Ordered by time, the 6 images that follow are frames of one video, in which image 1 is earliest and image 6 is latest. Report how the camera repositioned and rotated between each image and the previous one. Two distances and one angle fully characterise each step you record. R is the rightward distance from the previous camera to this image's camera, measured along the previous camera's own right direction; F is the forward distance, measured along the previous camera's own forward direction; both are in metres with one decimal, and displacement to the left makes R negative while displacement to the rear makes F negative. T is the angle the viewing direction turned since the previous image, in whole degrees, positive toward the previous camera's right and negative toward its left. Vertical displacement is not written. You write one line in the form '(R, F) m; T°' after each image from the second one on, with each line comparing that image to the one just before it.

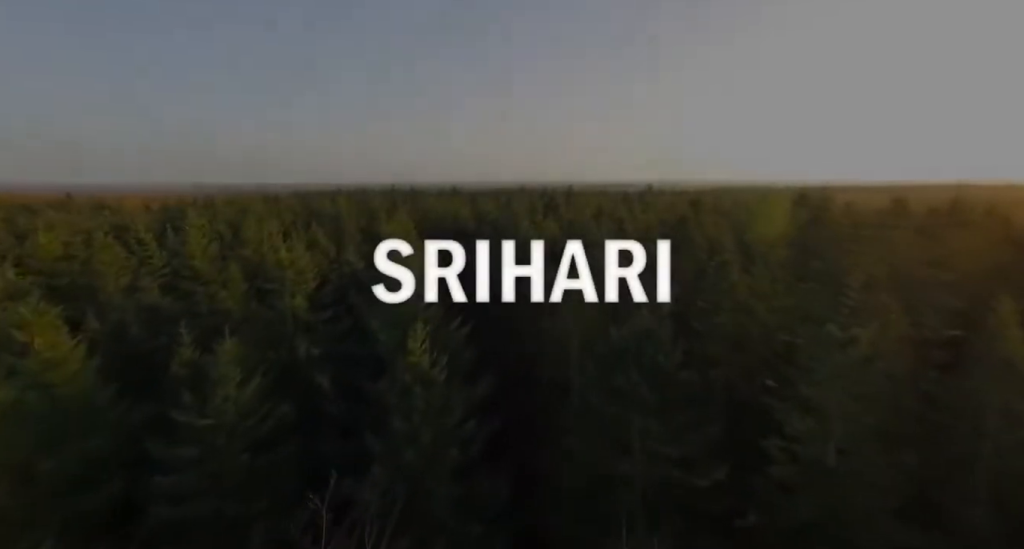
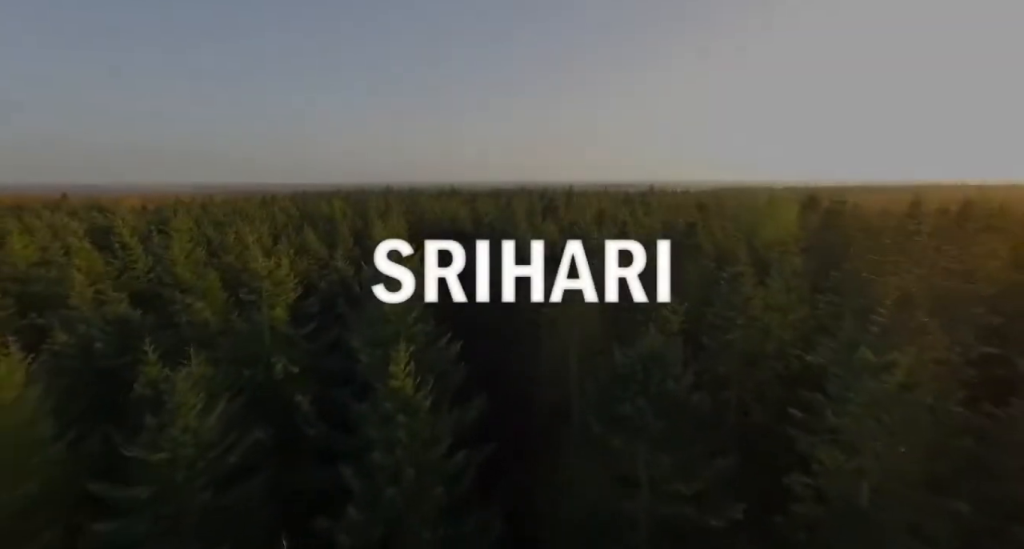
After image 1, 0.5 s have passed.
(+0.2, +1.2) m; 0°
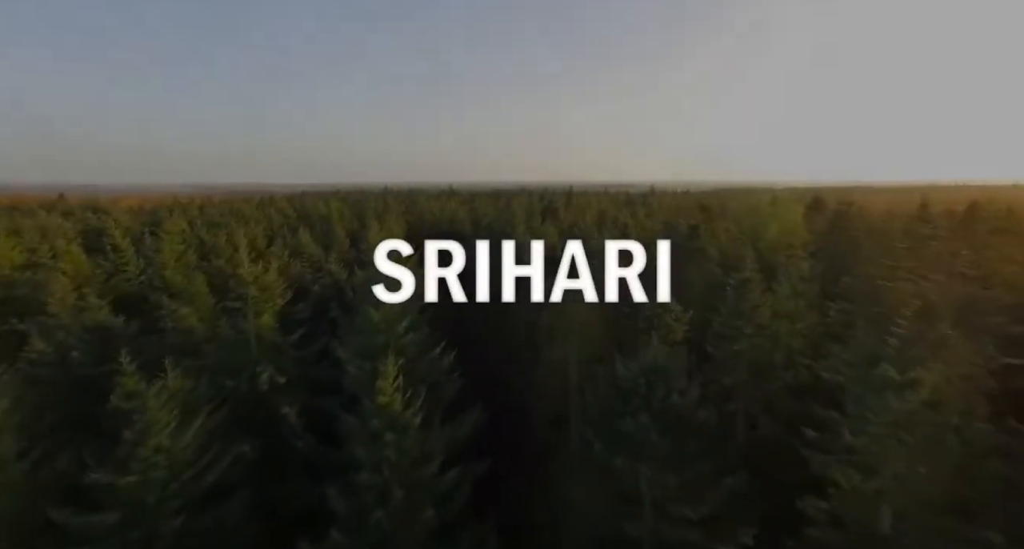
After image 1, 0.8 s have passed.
(+0.1, +0.6) m; 0°
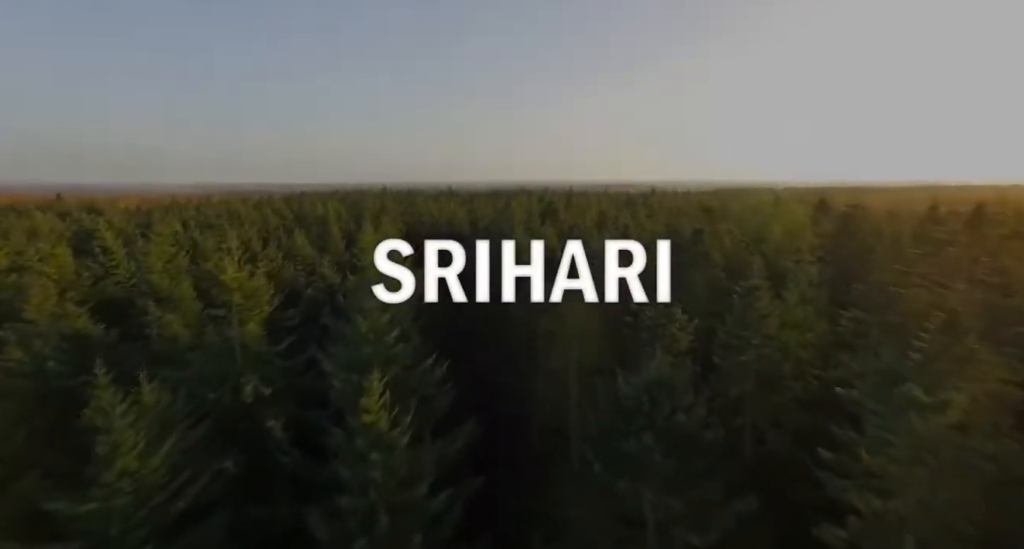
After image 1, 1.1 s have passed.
(+0.1, +0.6) m; 0°
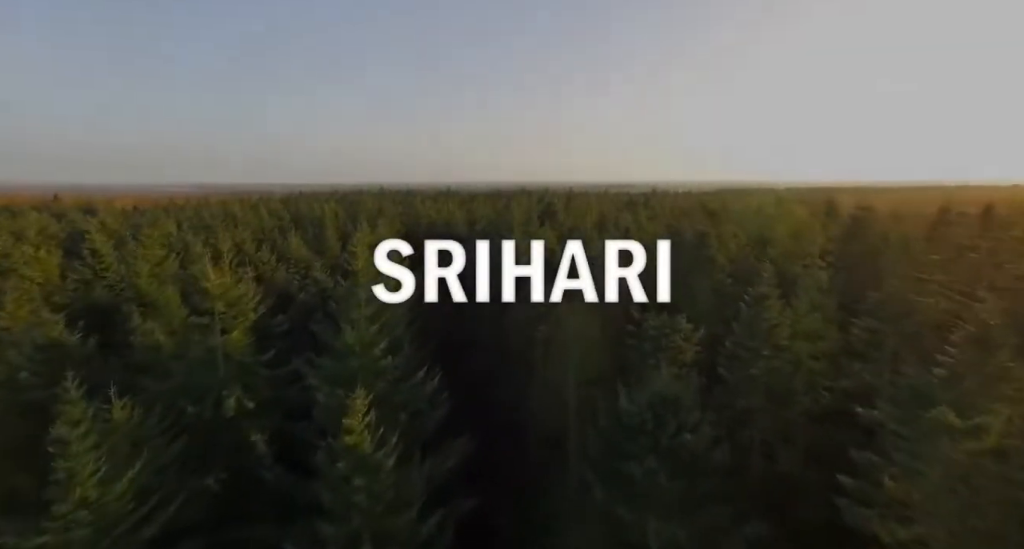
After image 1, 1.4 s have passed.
(+0.1, +0.7) m; 0°
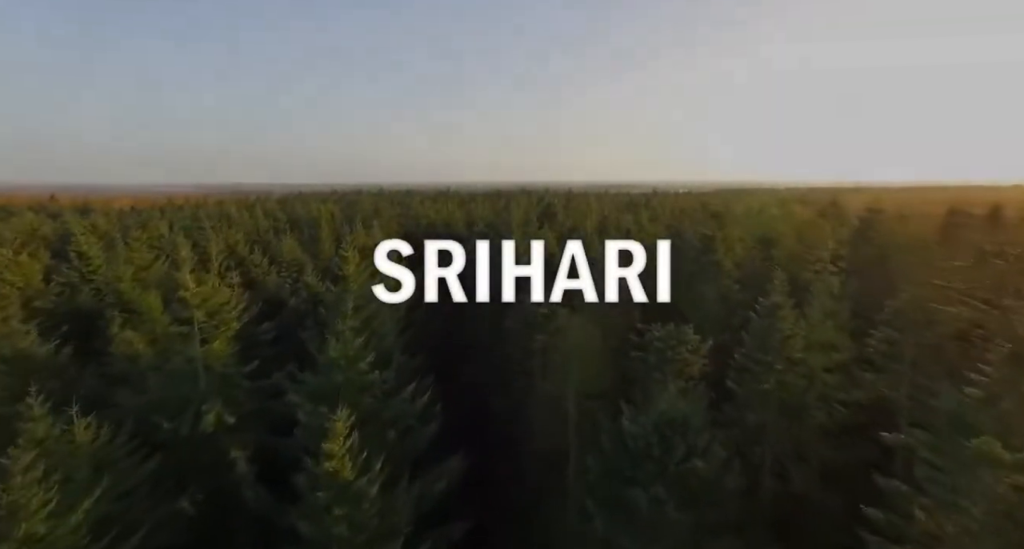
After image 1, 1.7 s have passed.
(+0.1, +0.7) m; 0°
